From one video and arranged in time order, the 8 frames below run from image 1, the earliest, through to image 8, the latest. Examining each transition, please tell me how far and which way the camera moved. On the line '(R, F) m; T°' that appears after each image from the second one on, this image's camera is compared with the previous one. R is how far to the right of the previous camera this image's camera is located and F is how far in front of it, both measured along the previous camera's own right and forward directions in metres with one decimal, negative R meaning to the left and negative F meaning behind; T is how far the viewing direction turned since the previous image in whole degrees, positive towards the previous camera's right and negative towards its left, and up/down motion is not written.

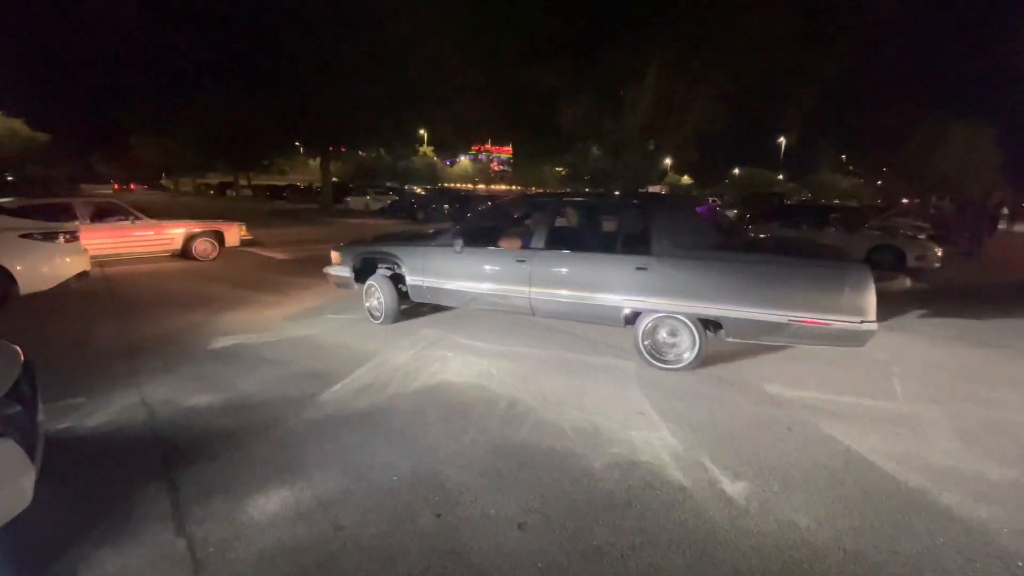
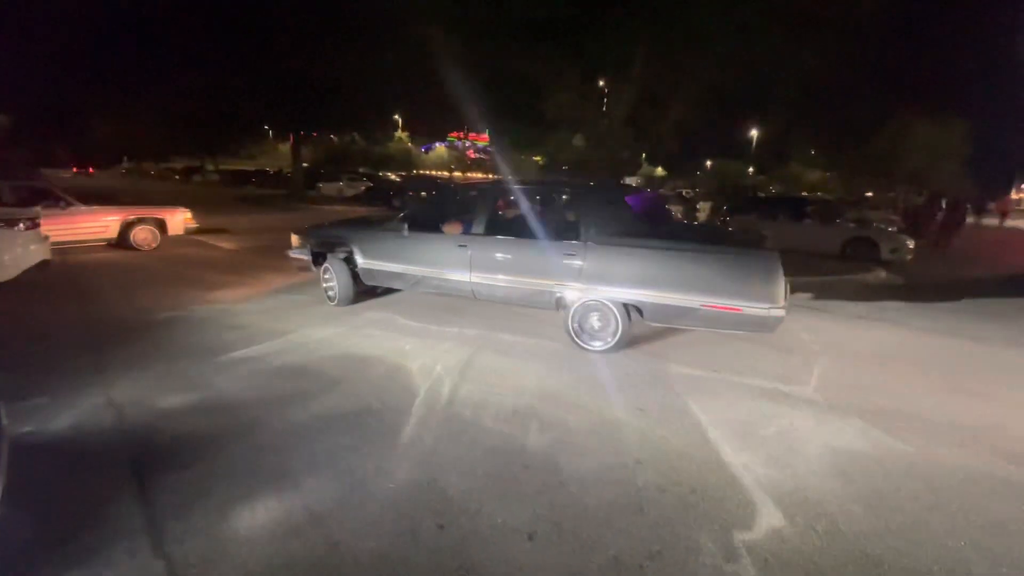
(-0.2, +0.2) m; +3°
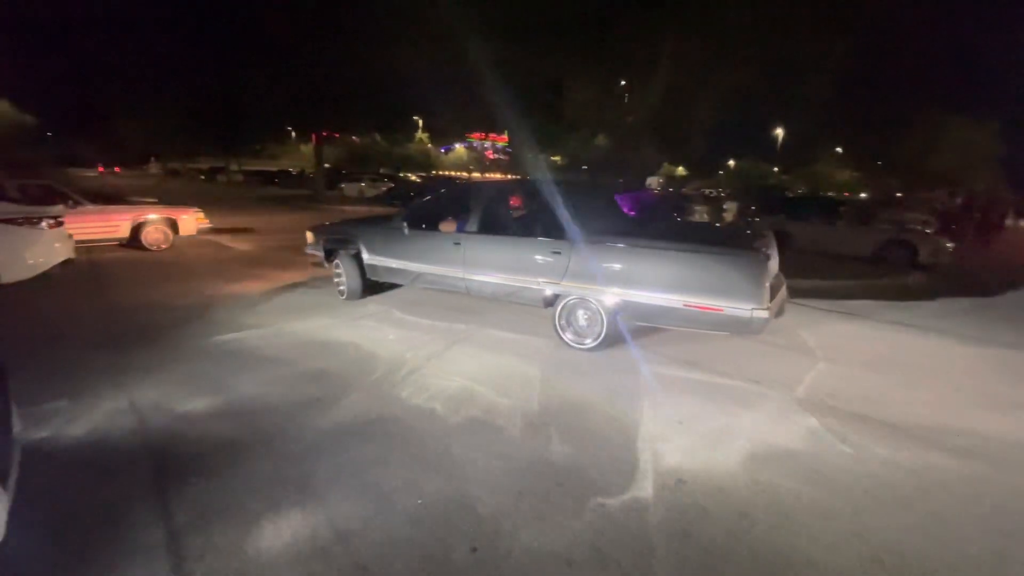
(-0.1, +0.2) m; -2°
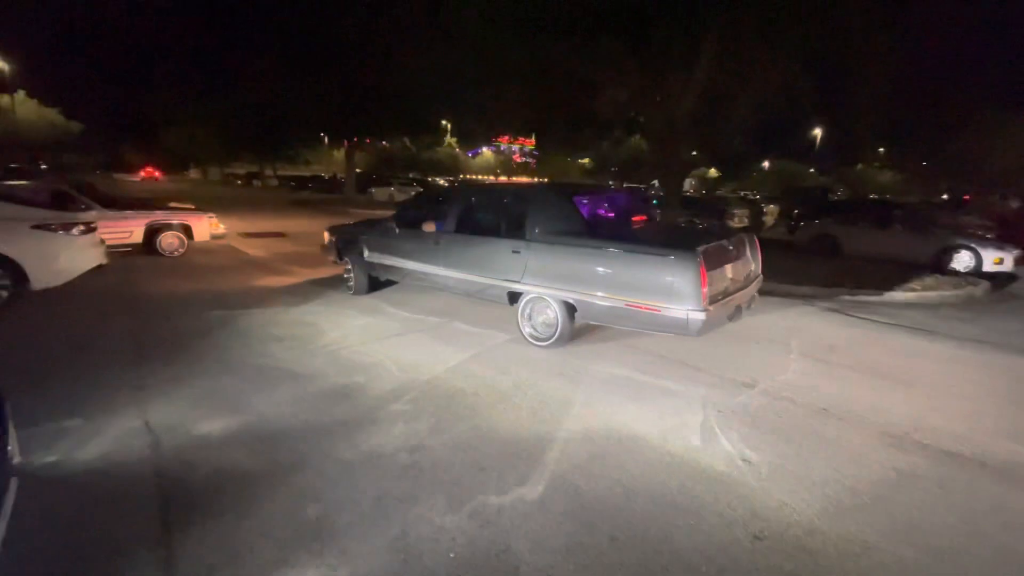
(-0.1, +0.5) m; -3°
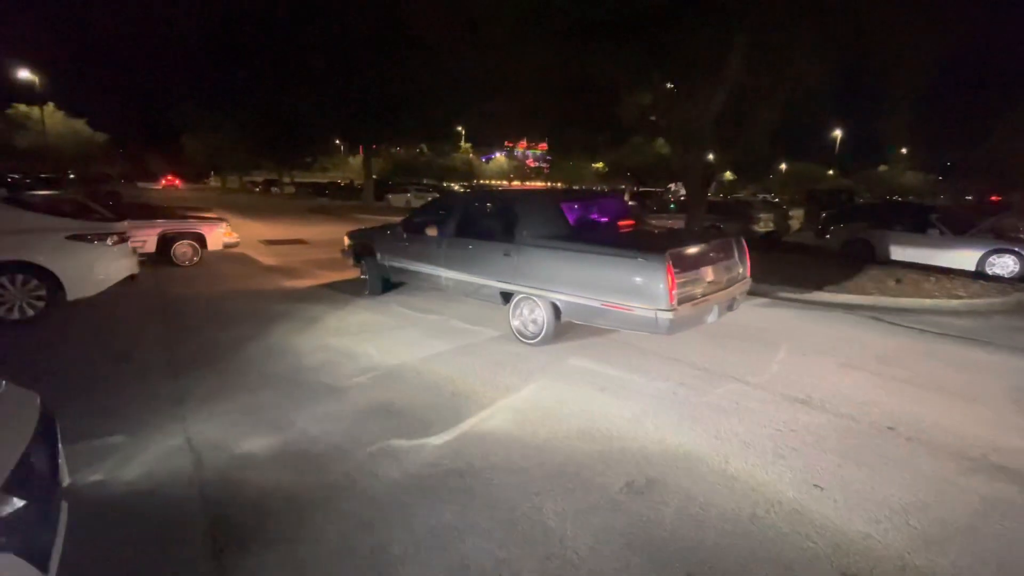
(-0.3, +0.2) m; -2°
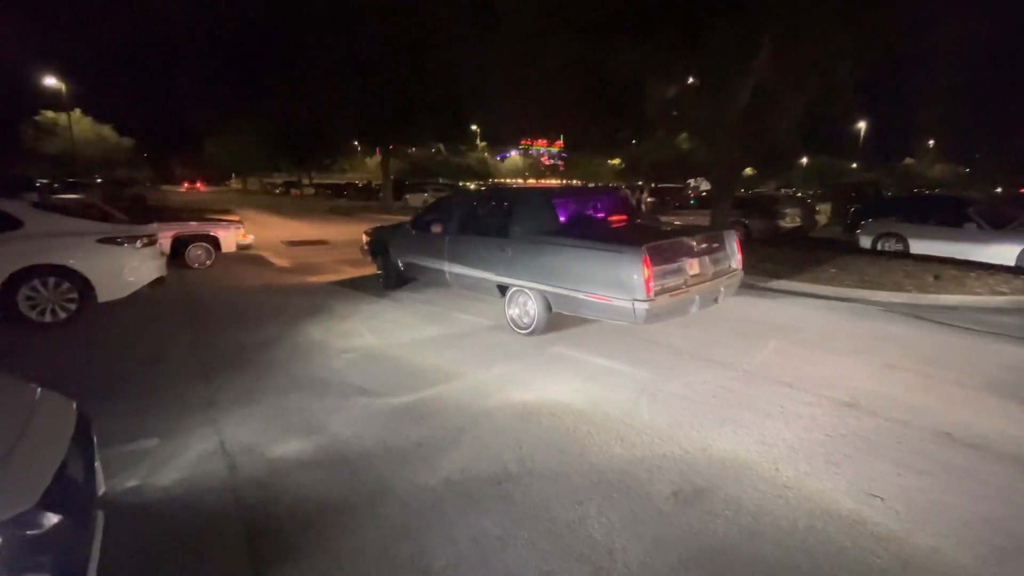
(-0.2, +0.1) m; -2°
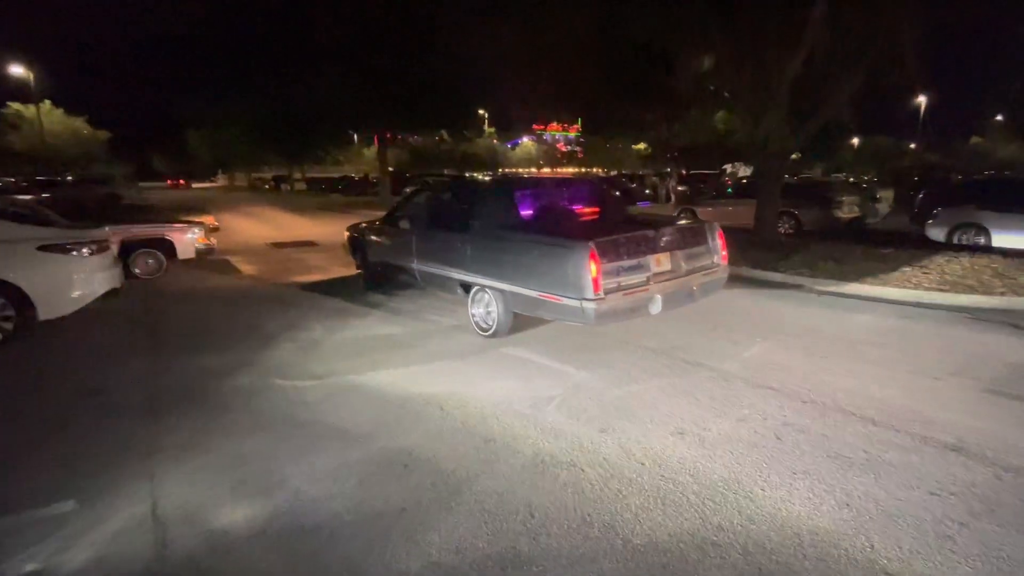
(-0.1, +1.1) m; 0°
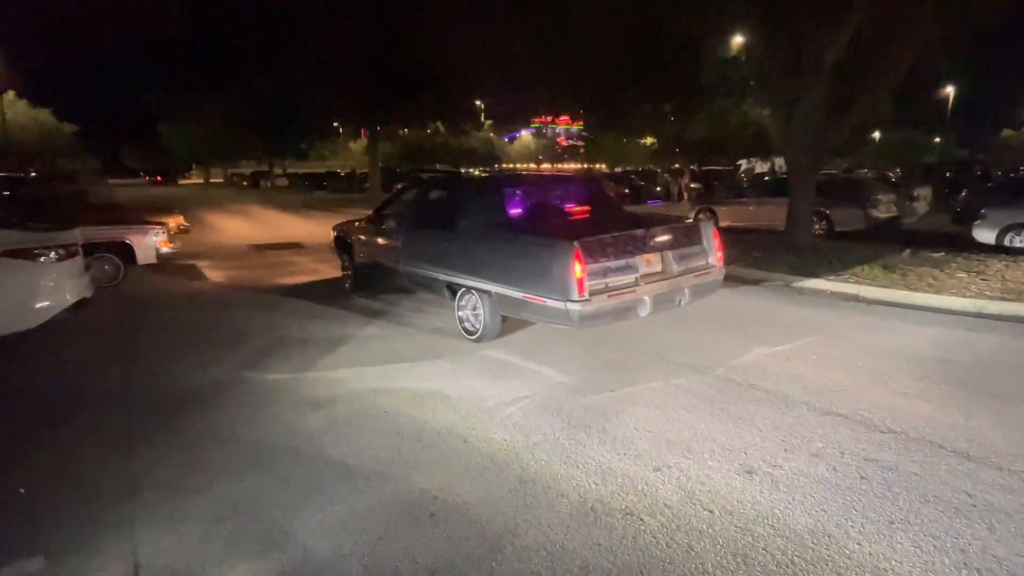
(-0.6, +1.3) m; +1°
